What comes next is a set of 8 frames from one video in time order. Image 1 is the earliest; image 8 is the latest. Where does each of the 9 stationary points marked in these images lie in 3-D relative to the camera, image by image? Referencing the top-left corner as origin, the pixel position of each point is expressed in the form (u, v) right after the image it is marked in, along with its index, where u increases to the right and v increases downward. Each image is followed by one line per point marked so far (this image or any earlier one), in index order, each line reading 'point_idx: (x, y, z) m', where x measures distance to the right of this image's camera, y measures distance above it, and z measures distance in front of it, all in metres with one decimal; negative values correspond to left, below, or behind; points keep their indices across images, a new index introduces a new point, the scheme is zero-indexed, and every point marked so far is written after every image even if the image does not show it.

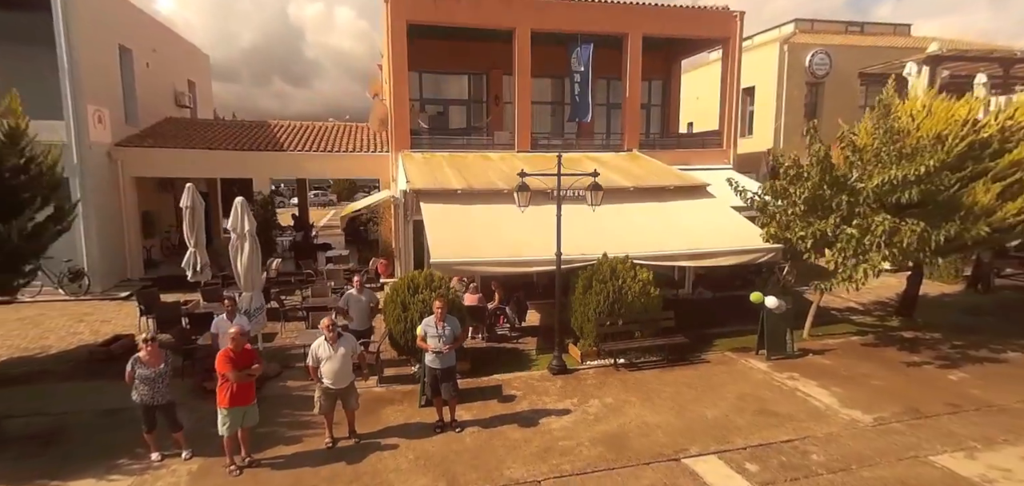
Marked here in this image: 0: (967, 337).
0: (+8.9, -1.8, +10.5) m
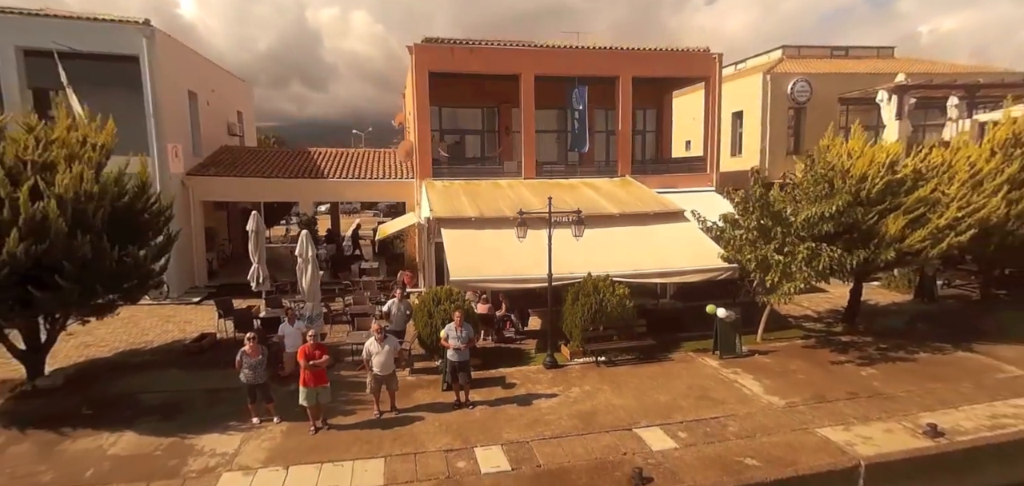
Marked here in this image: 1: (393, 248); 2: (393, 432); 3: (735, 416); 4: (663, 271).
0: (+9.0, -2.3, +12.6) m
1: (-4.7, +0.2, +19.3) m
2: (-1.9, -3.0, +8.5) m
3: (+3.7, -2.9, +8.9) m
4: (+3.6, -0.6, +12.1) m
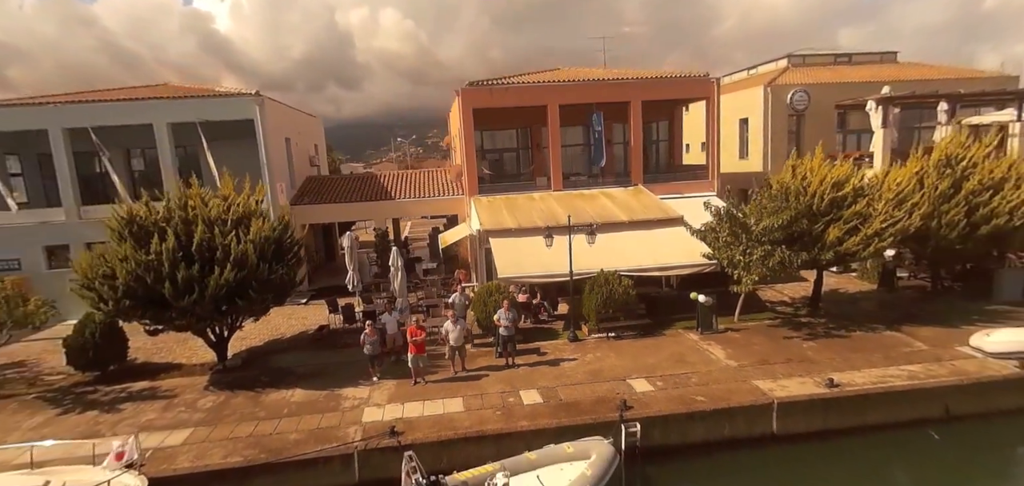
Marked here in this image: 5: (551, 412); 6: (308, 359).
0: (+10.0, -2.3, +16.1) m
1: (-3.3, +0.1, +23.7) m
2: (-1.1, -3.4, +12.9) m
3: (+4.5, -3.1, +12.9) m
4: (+4.5, -0.7, +16.0) m
5: (+0.8, -3.6, +11.3) m
6: (-5.7, -3.2, +14.9) m
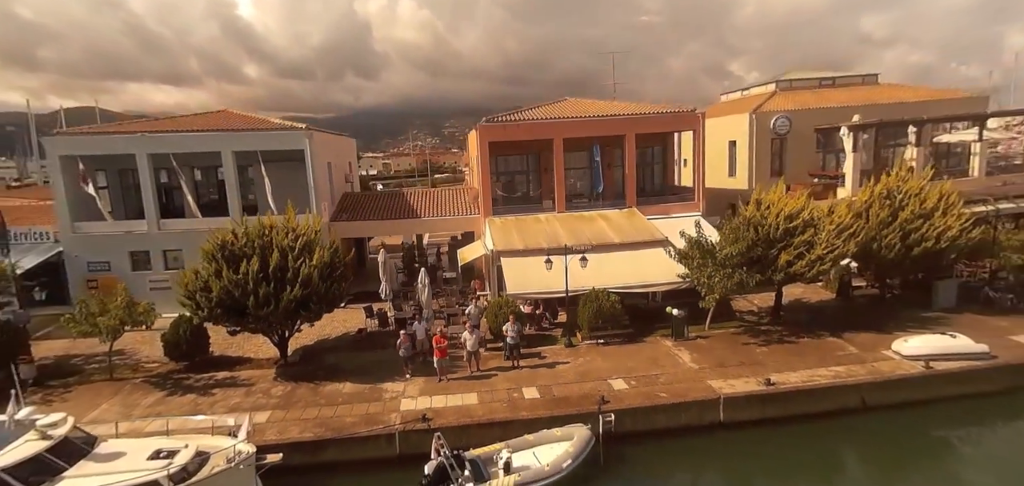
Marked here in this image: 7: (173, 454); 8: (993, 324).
0: (+10.2, -3.0, +19.1) m
1: (-2.8, -0.5, +27.0) m
2: (-0.9, -4.2, +16.2) m
3: (+4.6, -3.9, +16.0) m
4: (+4.8, -1.4, +19.1) m
5: (+0.9, -4.4, +14.5) m
6: (-5.5, -4.0, +18.4) m
7: (-7.2, -4.7, +11.6) m
8: (+16.4, -2.9, +18.1) m
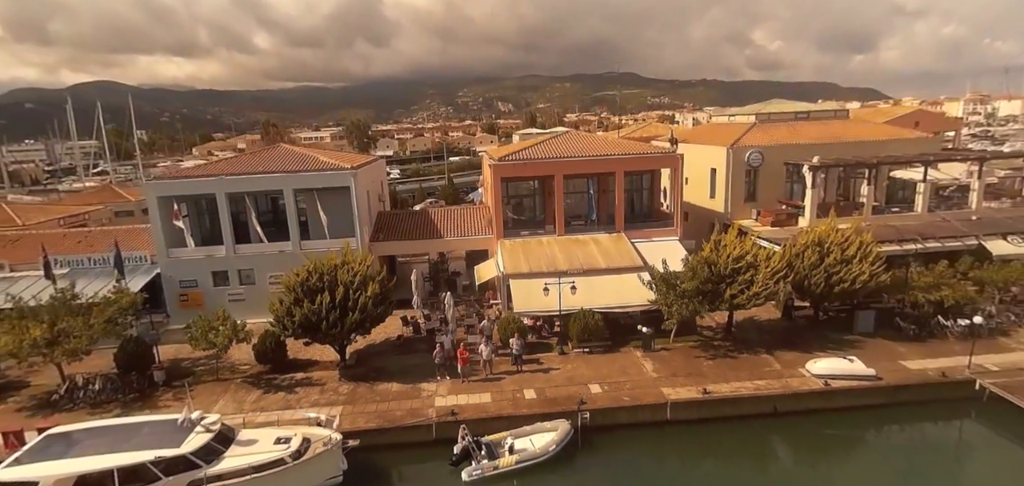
0: (+10.5, -4.5, +24.2) m
1: (-2.3, -1.4, +32.3) m
2: (-0.8, -5.7, +21.6) m
3: (+4.8, -5.5, +21.3) m
4: (+5.0, -2.8, +24.3) m
5: (+1.1, -6.0, +20.0) m
6: (-5.2, -5.3, +23.9) m
7: (-7.1, -6.3, +17.2) m
8: (+16.6, -4.5, +23.1) m
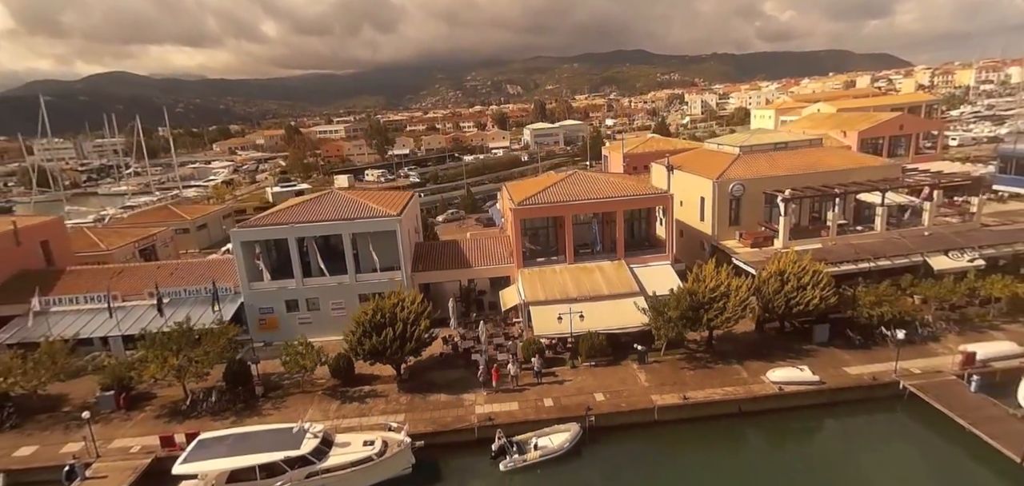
0: (+11.6, -6.3, +29.9) m
1: (-1.1, -3.2, +38.2) m
2: (+0.4, -7.8, +27.7) m
3: (+5.9, -7.5, +27.2) m
4: (+6.2, -4.7, +30.1) m
5: (+2.2, -8.1, +26.0) m
6: (-4.0, -7.4, +30.1) m
7: (-6.1, -8.8, +23.4) m
8: (+17.8, -6.1, +28.7) m
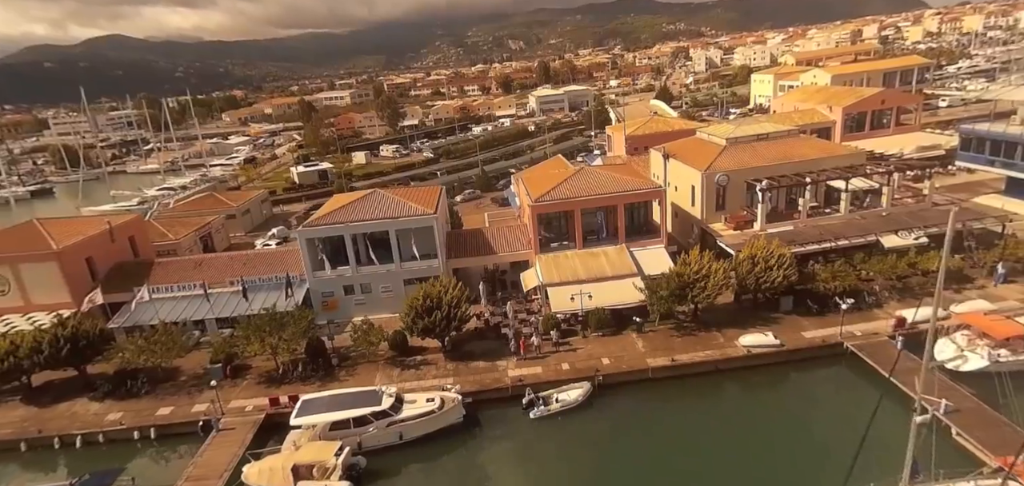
0: (+13.2, -5.6, +36.9) m
1: (+0.5, -2.2, +45.1) m
2: (+1.9, -7.6, +34.9) m
3: (+7.5, -7.2, +34.4) m
4: (+7.7, -4.2, +37.0) m
5: (+3.7, -8.0, +33.2) m
6: (-2.4, -7.2, +37.3) m
7: (-4.5, -9.0, +30.8) m
8: (+19.3, -5.4, +35.6) m
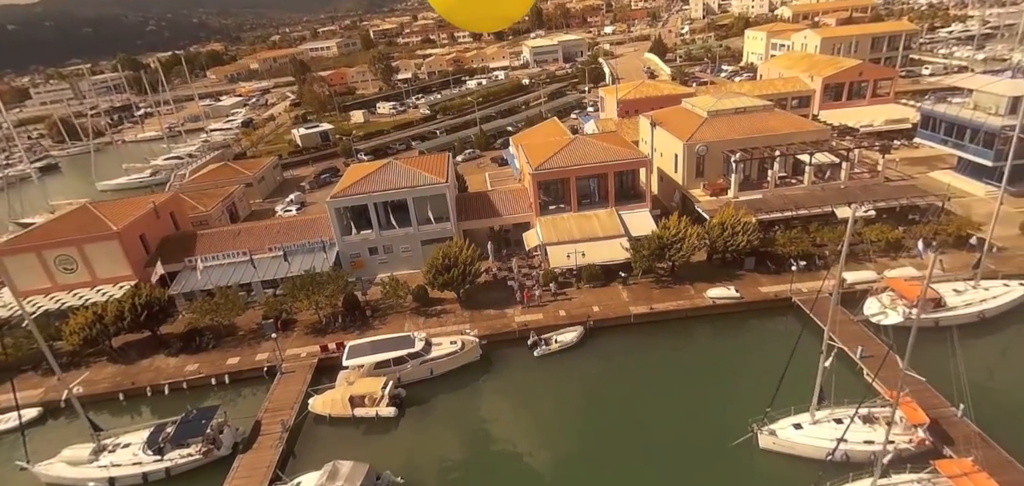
0: (+13.6, -2.9, +43.5) m
1: (+0.8, +1.3, +51.1) m
2: (+2.4, -5.1, +41.6) m
3: (+7.9, -4.7, +41.1) m
4: (+8.1, -1.5, +43.4) m
5: (+4.2, -5.7, +40.0) m
6: (-2.1, -4.4, +43.8) m
7: (-4.0, -6.9, +37.6) m
8: (+19.7, -2.8, +42.3) m
